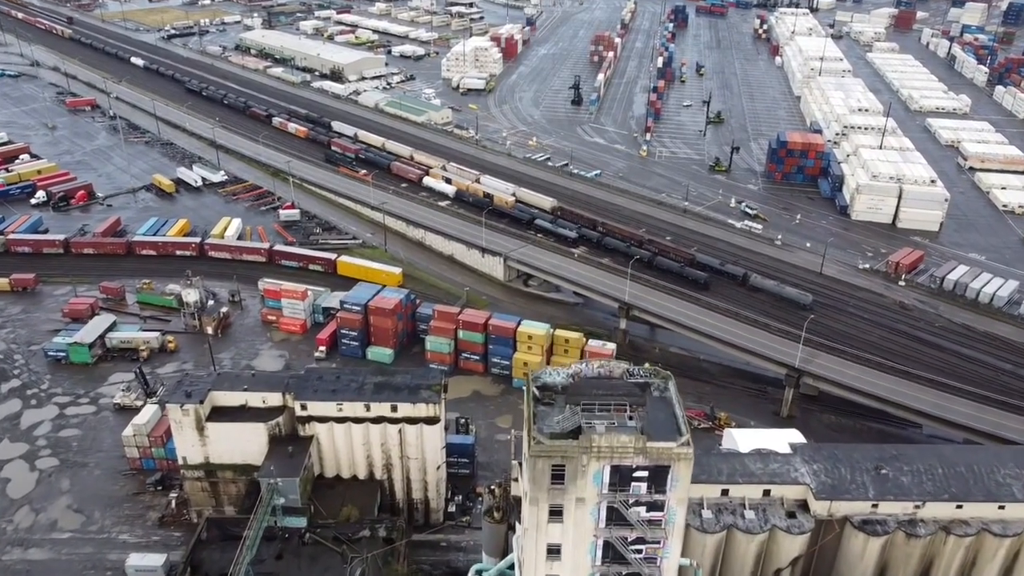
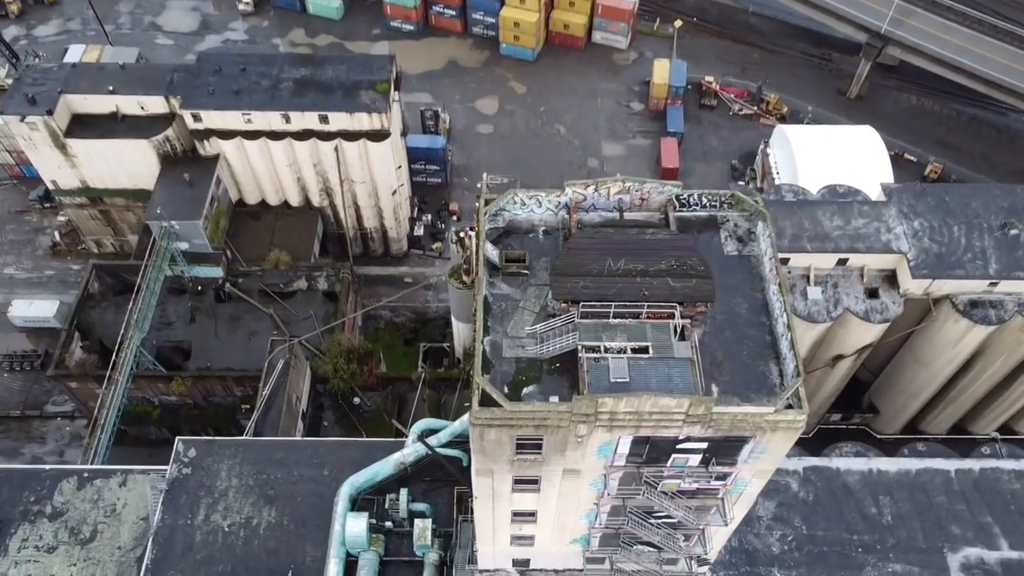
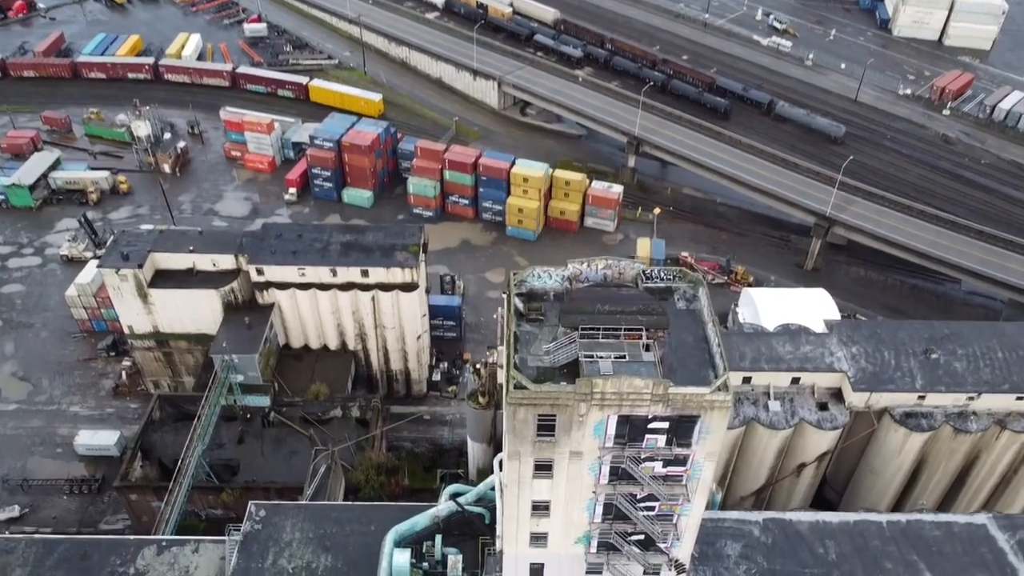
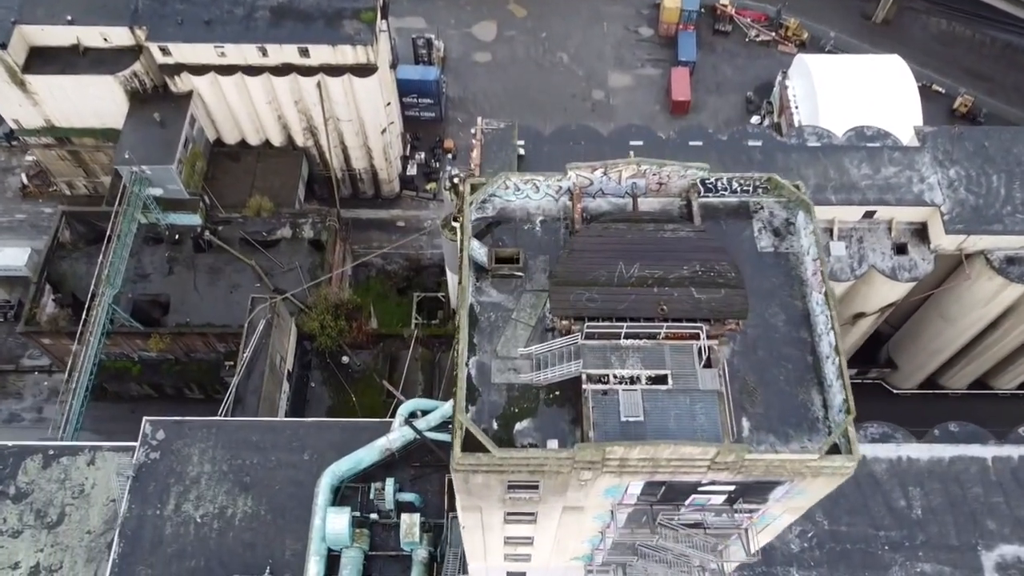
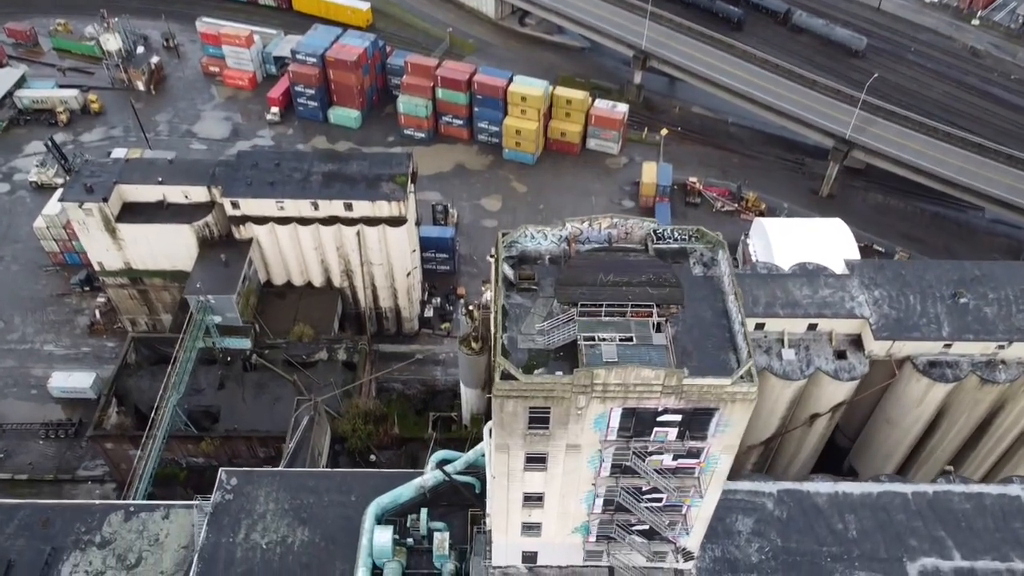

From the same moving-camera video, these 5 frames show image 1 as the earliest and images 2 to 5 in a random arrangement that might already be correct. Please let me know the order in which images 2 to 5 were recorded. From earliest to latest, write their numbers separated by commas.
3, 5, 2, 4
